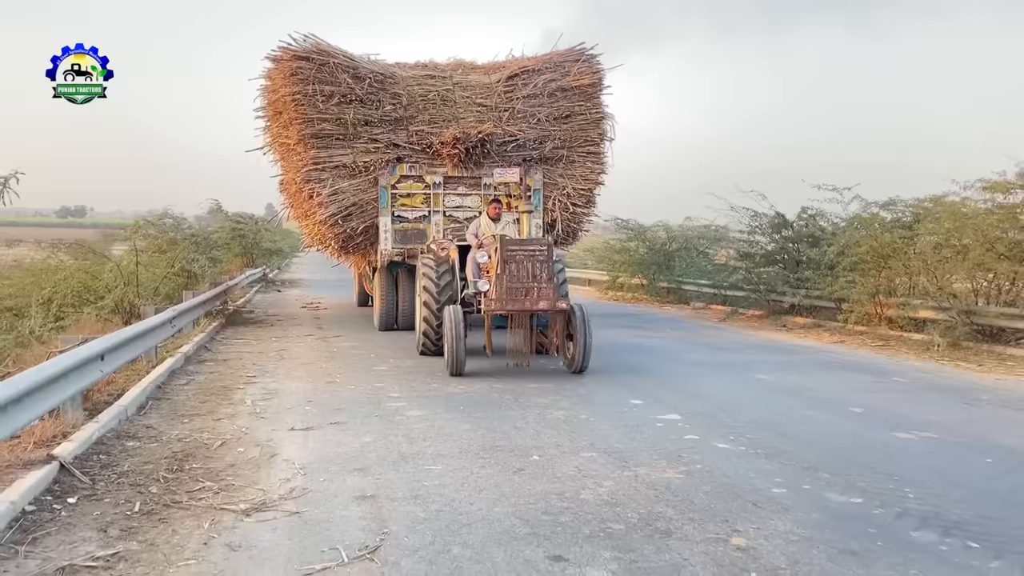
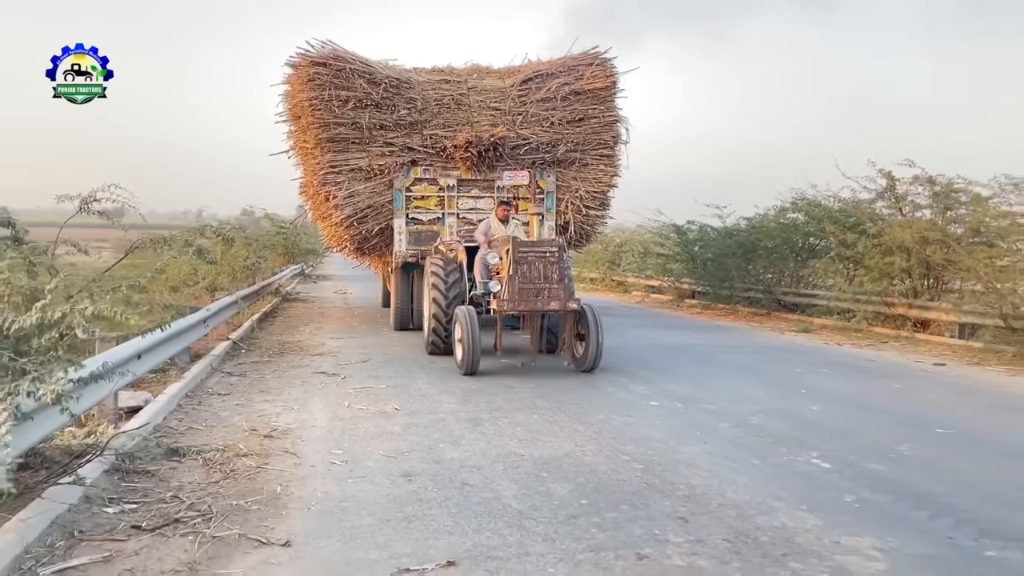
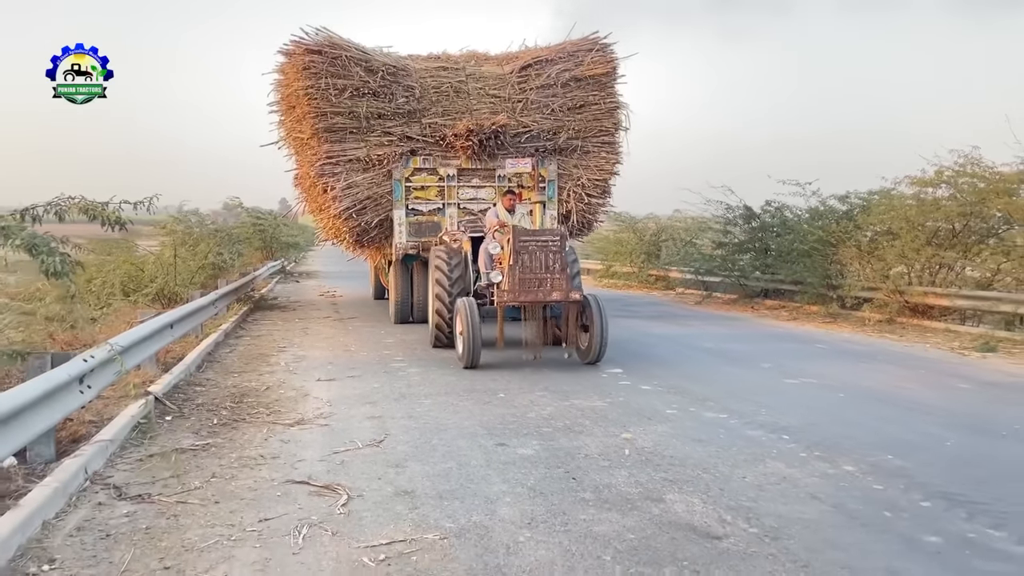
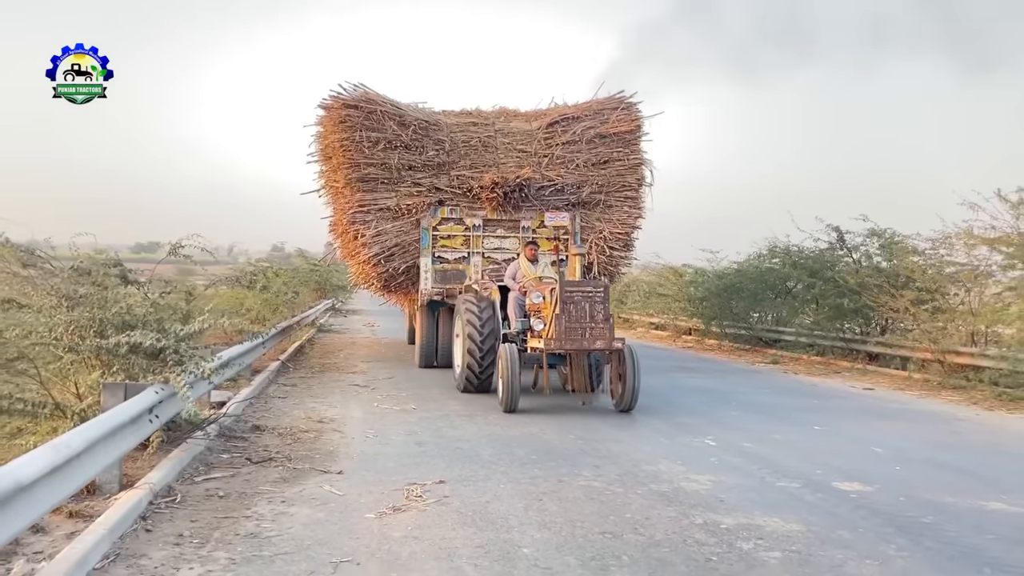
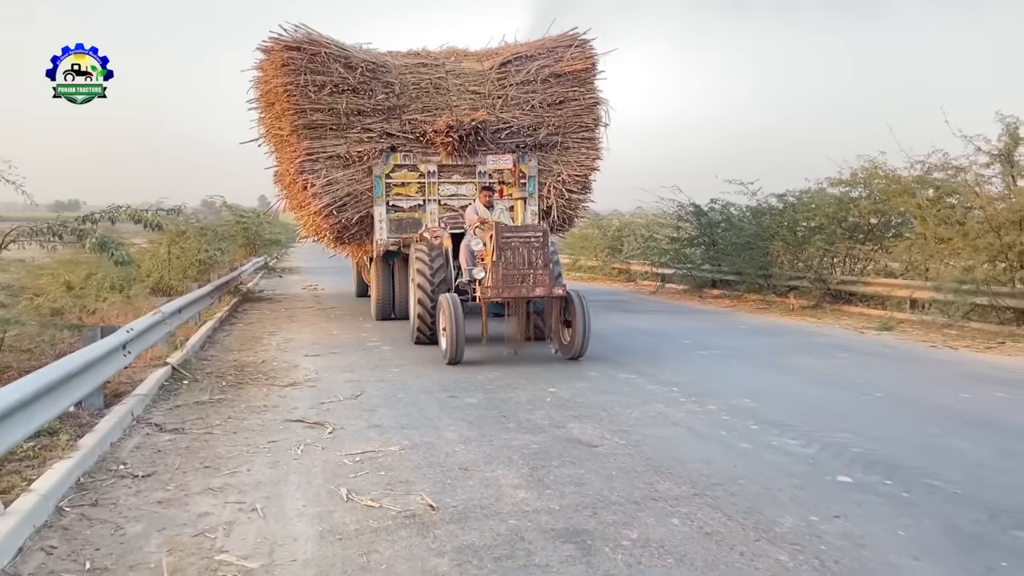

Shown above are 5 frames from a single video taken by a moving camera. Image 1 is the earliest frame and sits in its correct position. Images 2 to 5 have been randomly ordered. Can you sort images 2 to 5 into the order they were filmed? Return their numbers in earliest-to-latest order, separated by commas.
3, 5, 2, 4
